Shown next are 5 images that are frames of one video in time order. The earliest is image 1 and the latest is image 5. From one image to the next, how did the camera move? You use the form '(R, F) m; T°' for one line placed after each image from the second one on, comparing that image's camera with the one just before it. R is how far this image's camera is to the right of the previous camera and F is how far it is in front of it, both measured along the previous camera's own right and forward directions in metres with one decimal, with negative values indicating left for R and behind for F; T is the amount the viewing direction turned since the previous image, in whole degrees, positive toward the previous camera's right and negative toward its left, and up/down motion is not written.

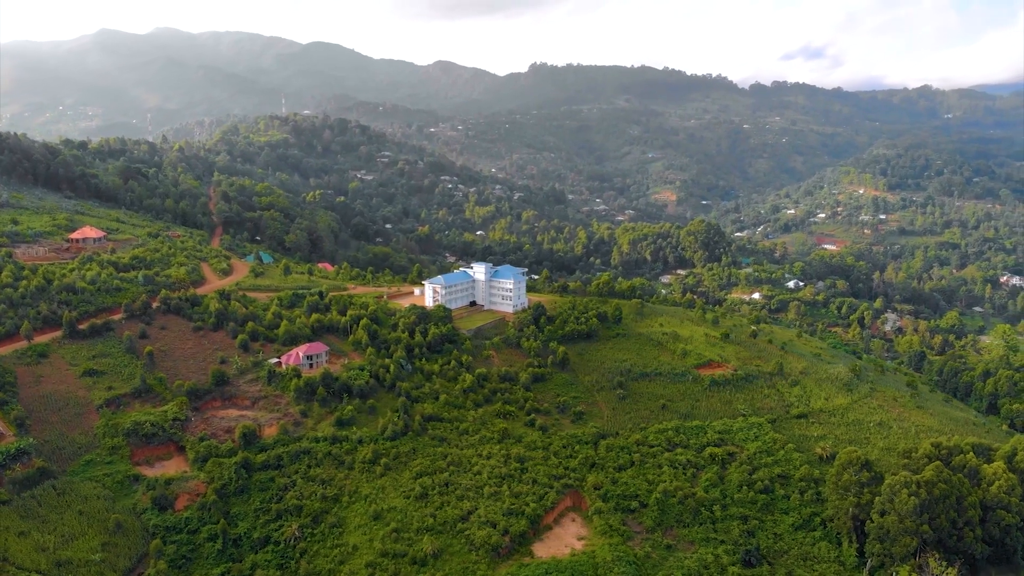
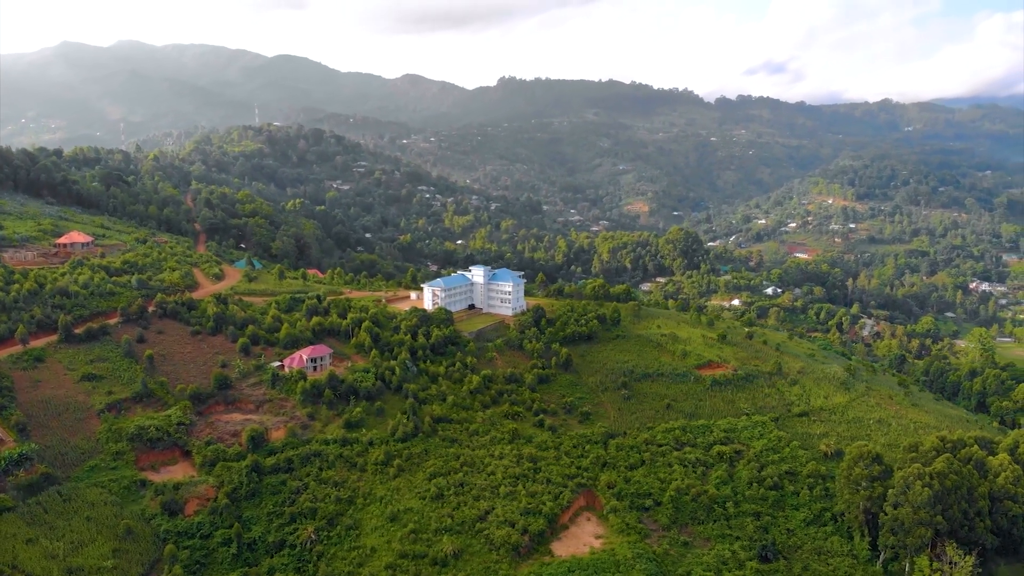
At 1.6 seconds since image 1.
(-1.2, +0.2) m; +2°
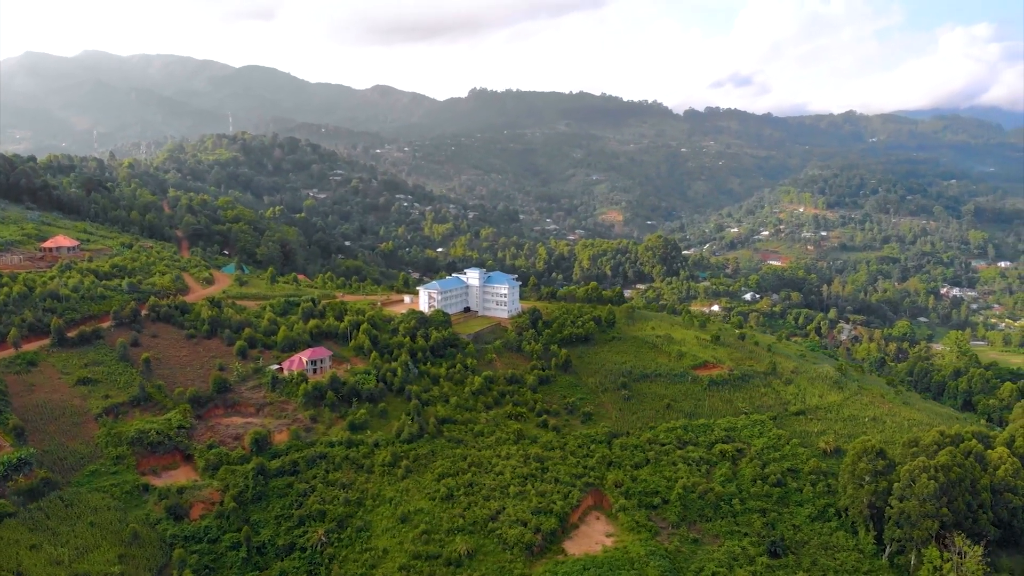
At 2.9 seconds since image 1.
(-1.0, +0.1) m; +2°
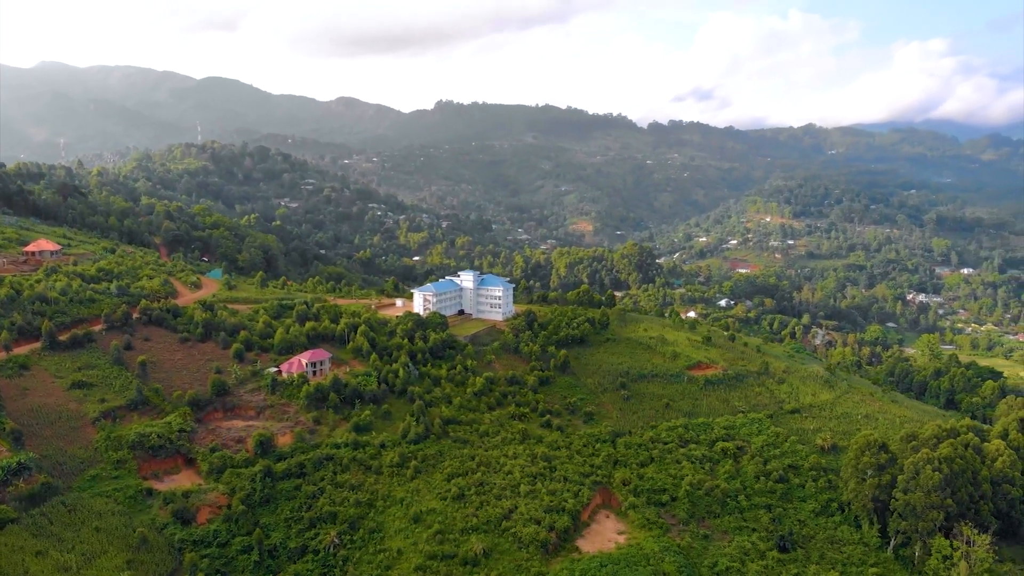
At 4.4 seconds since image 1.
(-1.2, +0.1) m; +2°
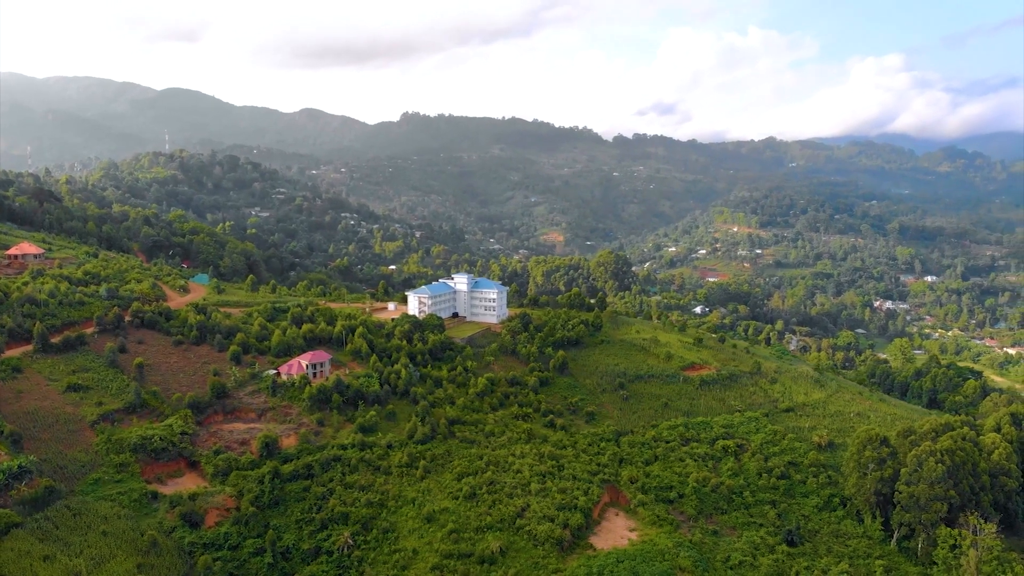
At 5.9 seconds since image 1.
(-1.2, +0.1) m; +2°
